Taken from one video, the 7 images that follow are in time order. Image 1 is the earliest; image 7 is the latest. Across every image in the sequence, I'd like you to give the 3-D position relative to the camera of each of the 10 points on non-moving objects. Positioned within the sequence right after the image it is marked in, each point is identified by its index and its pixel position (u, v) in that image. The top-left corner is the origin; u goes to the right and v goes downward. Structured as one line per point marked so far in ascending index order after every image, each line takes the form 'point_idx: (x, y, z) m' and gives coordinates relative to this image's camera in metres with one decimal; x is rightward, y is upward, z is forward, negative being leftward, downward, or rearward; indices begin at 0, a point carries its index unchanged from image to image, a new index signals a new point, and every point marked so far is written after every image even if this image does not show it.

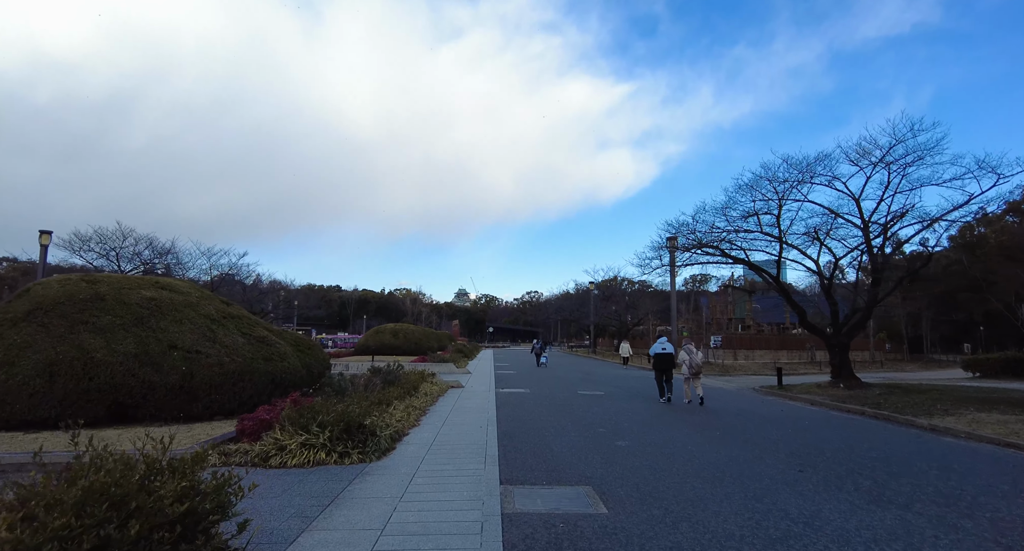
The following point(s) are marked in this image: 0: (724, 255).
0: (+7.6, +0.8, +17.6) m
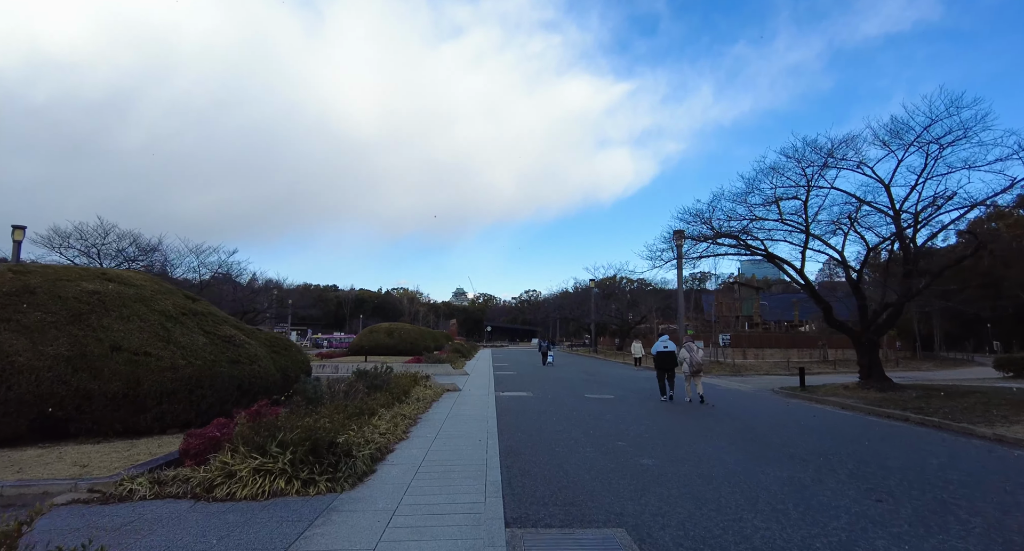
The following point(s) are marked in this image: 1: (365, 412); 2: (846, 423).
0: (+7.6, +1.0, +16.3) m
1: (-2.5, -2.3, +8.1) m
2: (+6.9, -3.1, +10.1) m
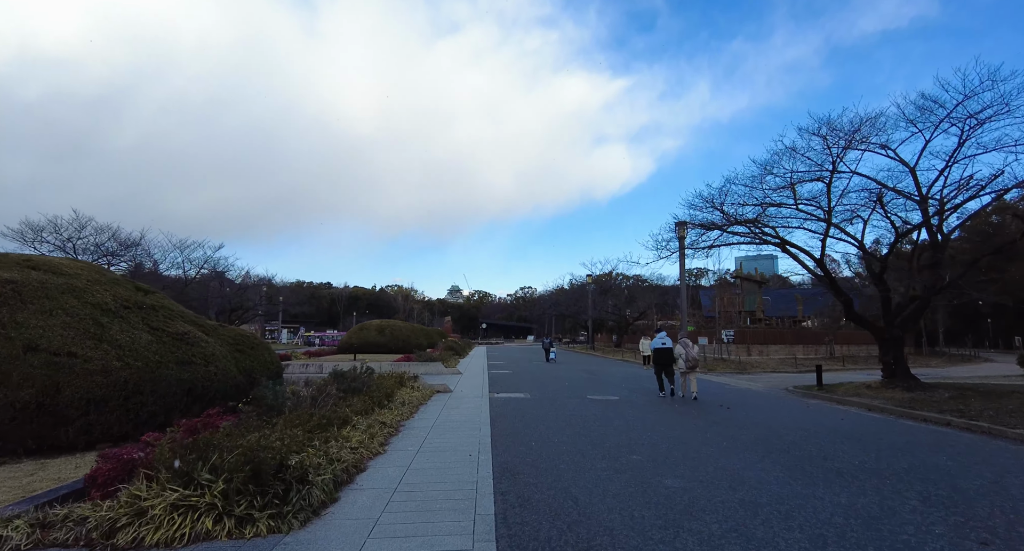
0: (+7.5, +1.3, +15.2) m
1: (-2.5, -2.1, +6.9) m
2: (+6.8, -2.8, +9.0) m
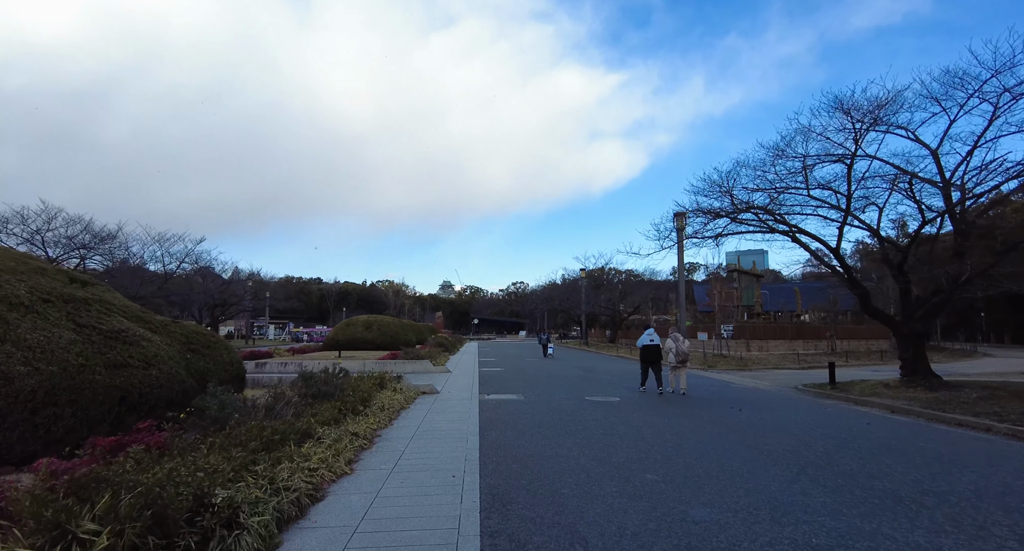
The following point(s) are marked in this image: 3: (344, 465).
0: (+7.3, +1.5, +14.1) m
1: (-2.6, -1.9, +5.8) m
2: (+6.7, -2.6, +8.0) m
3: (-2.1, -2.3, +6.0) m
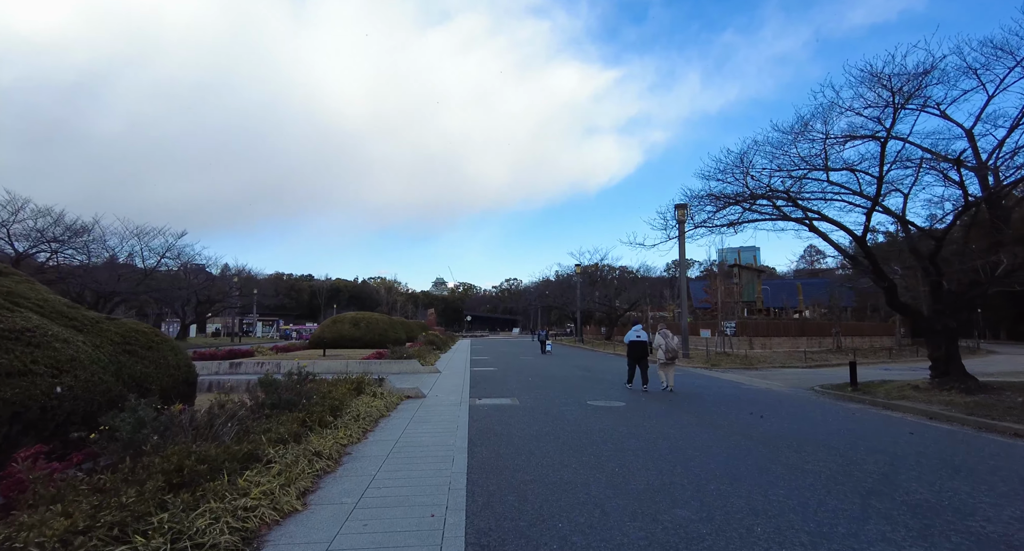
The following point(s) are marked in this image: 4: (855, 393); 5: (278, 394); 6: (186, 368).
0: (+7.1, +1.7, +13.0) m
1: (-2.7, -1.8, +4.5) m
2: (+6.6, -2.5, +6.9) m
3: (-2.1, -2.2, +4.8) m
4: (+8.7, -3.0, +12.3) m
5: (-3.7, -1.8, +7.6) m
6: (-5.2, -1.5, +7.9) m
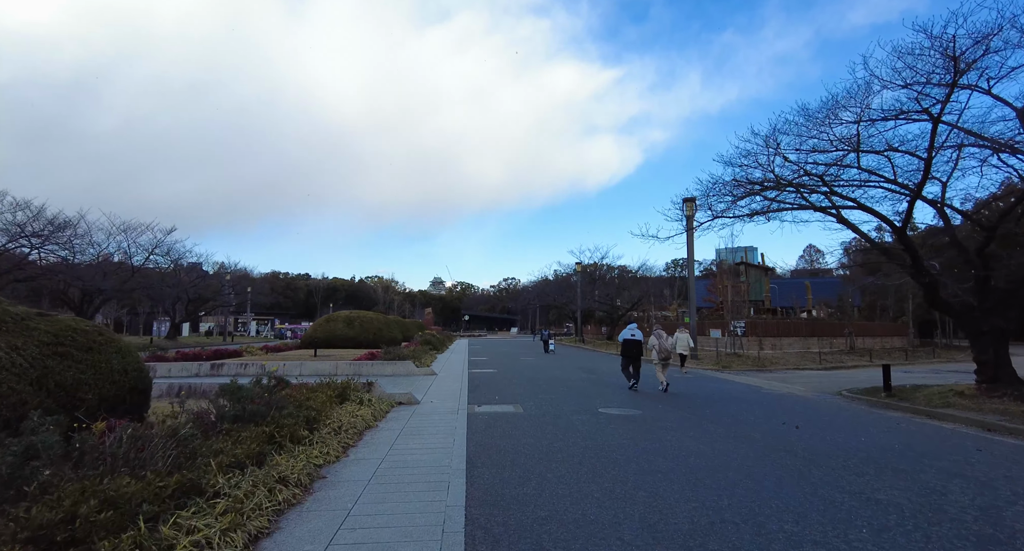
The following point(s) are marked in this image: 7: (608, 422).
0: (+7.2, +1.8, +11.9) m
1: (-2.6, -1.6, +3.4) m
2: (+6.7, -2.3, +5.8) m
3: (-2.0, -2.0, +3.6) m
4: (+8.7, -2.8, +11.3) m
5: (-3.6, -1.7, +6.5) m
6: (-5.1, -1.3, +6.7) m
7: (+1.8, -2.7, +9.1) m
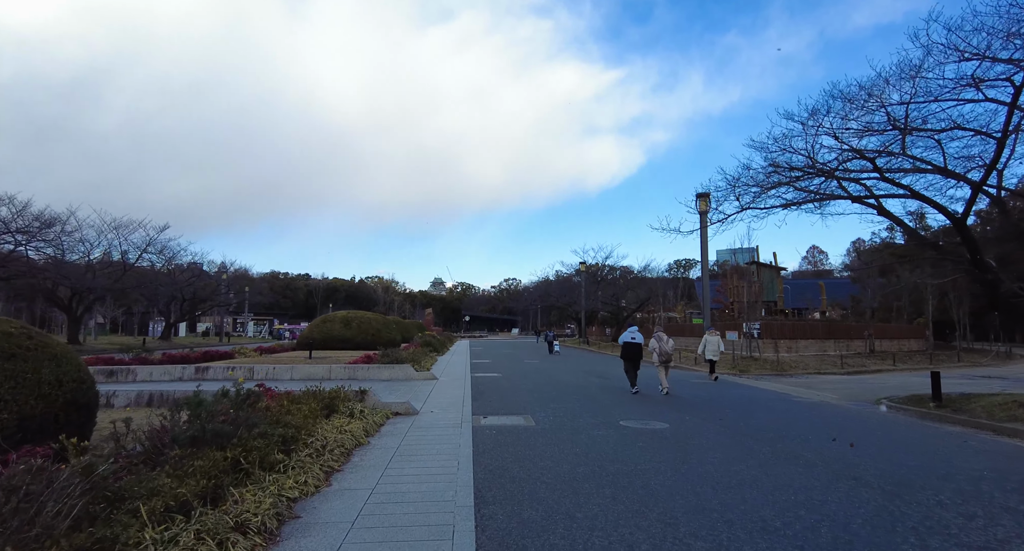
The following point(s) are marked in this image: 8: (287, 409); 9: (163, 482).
0: (+7.4, +1.9, +10.8) m
1: (-2.4, -1.5, +2.2) m
2: (+6.9, -2.3, +4.6) m
3: (-1.8, -1.9, +2.5) m
4: (+8.9, -2.8, +10.1) m
5: (-3.4, -1.6, +5.4) m
6: (-4.9, -1.2, +5.6) m
7: (+2.0, -2.6, +7.9) m
8: (-3.2, -1.9, +6.9) m
9: (-2.8, -1.6, +3.9) m
